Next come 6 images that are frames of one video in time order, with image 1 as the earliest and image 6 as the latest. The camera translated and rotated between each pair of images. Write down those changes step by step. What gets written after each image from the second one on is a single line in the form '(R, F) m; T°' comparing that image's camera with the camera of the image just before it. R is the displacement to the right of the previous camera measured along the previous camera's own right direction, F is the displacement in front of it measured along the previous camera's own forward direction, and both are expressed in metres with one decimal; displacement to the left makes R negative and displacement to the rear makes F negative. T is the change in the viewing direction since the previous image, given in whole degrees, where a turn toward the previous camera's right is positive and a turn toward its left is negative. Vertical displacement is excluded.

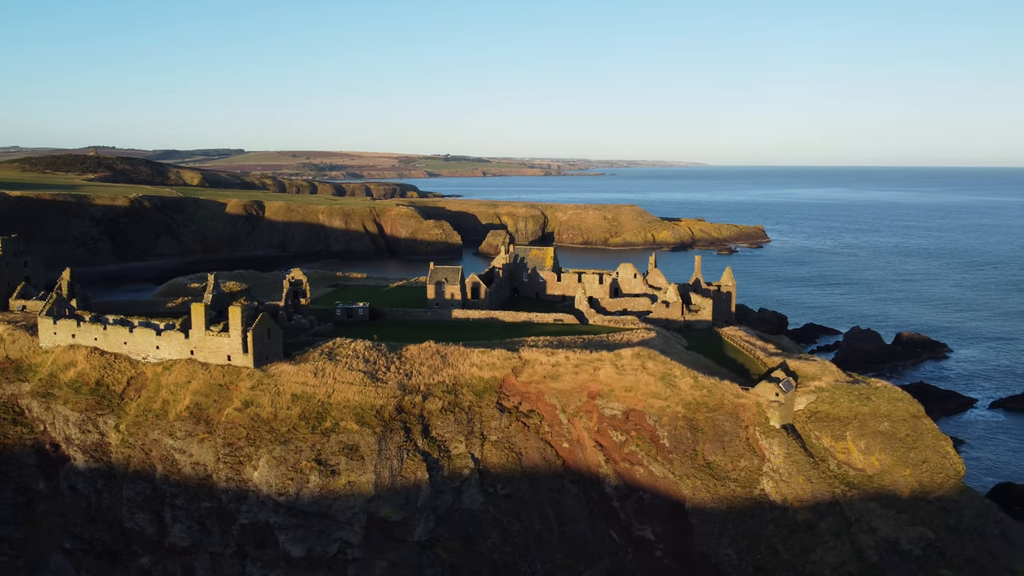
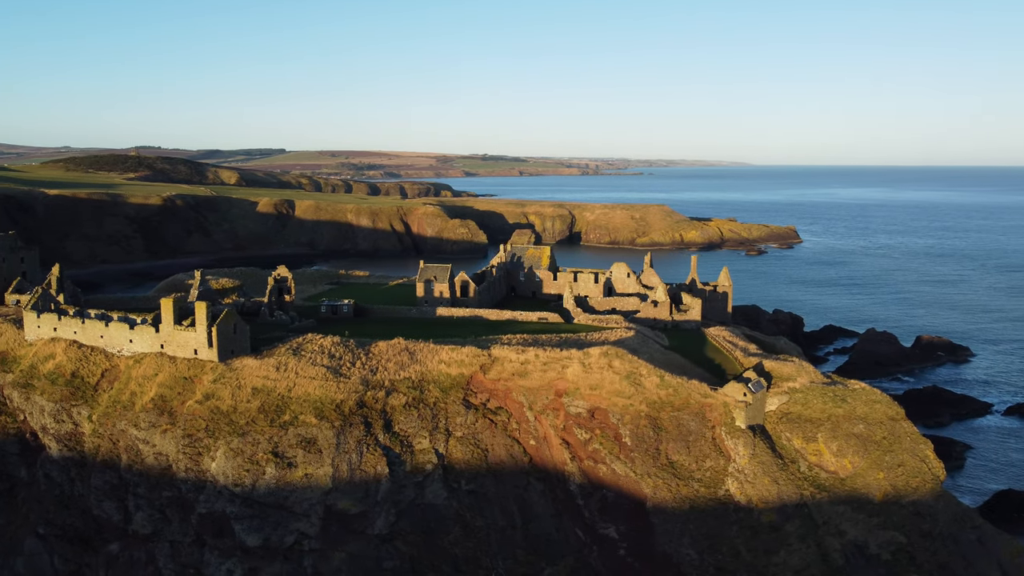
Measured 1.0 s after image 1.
(+2.9, -0.2) m; -3°
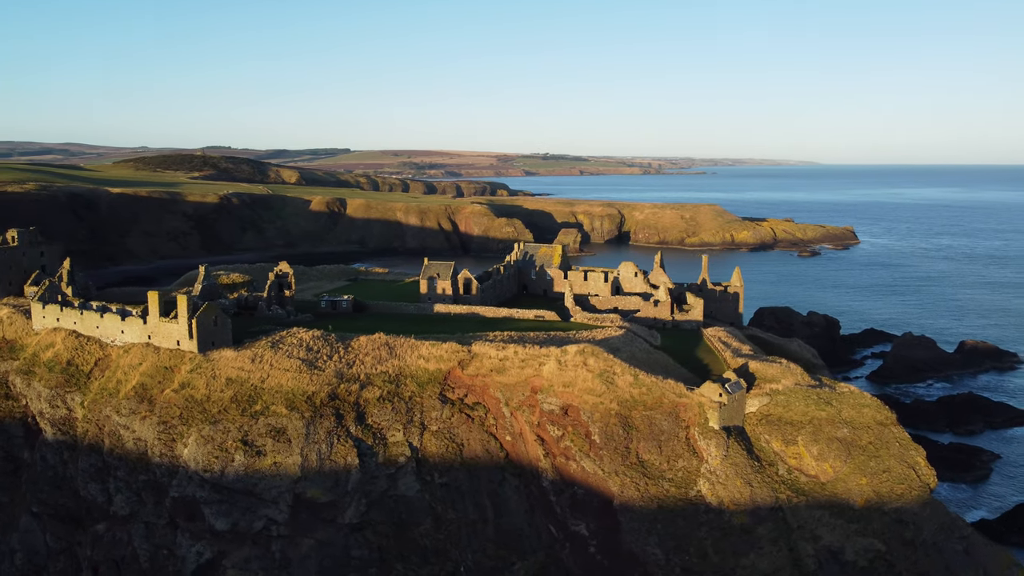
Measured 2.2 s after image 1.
(+3.5, -0.3) m; -4°
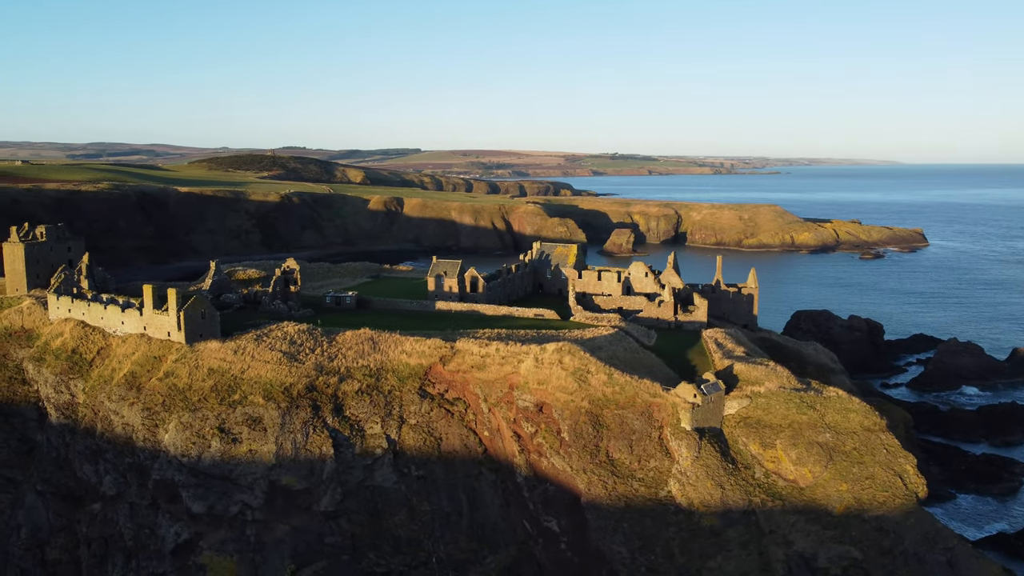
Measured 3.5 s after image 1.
(+3.8, -0.3) m; -5°
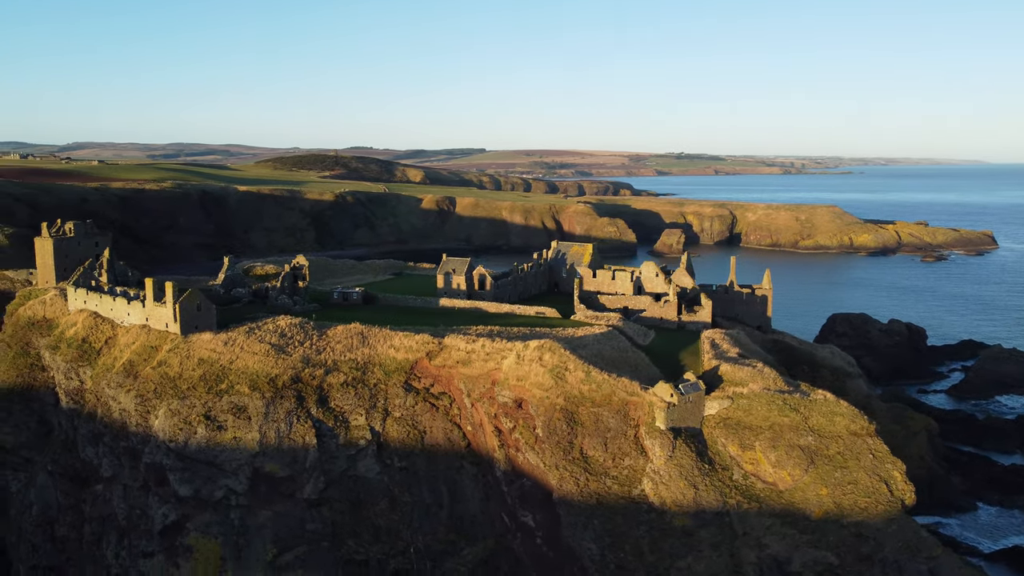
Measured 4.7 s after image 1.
(+3.5, -0.4) m; -4°
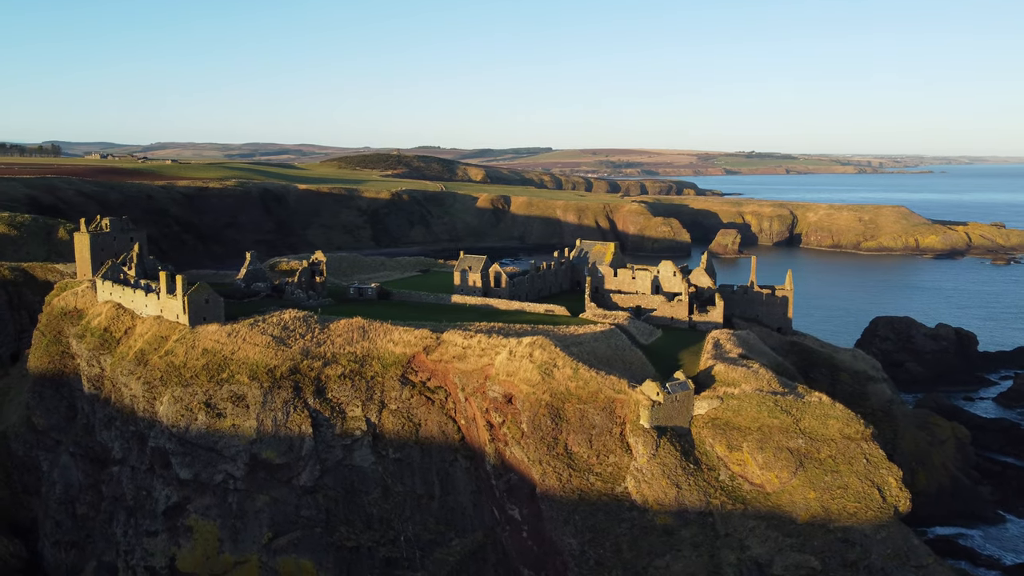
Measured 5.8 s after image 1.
(+3.2, -0.4) m; -5°
